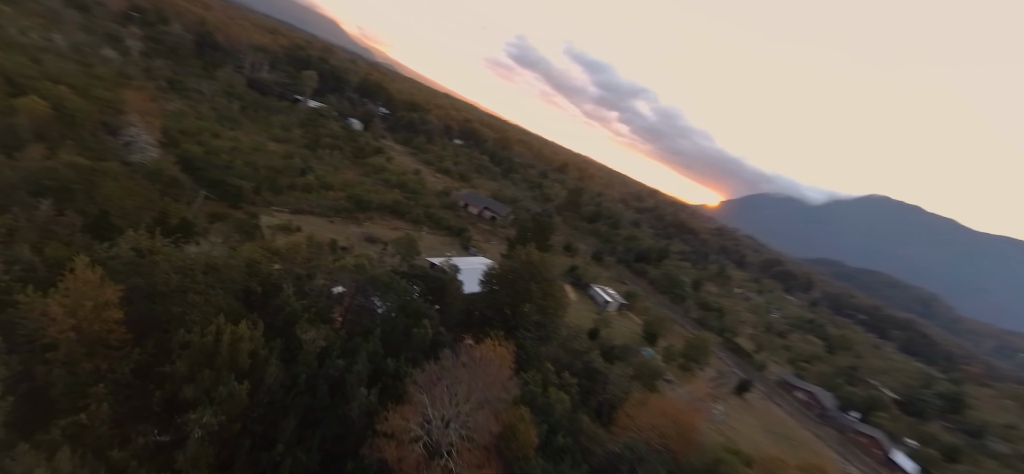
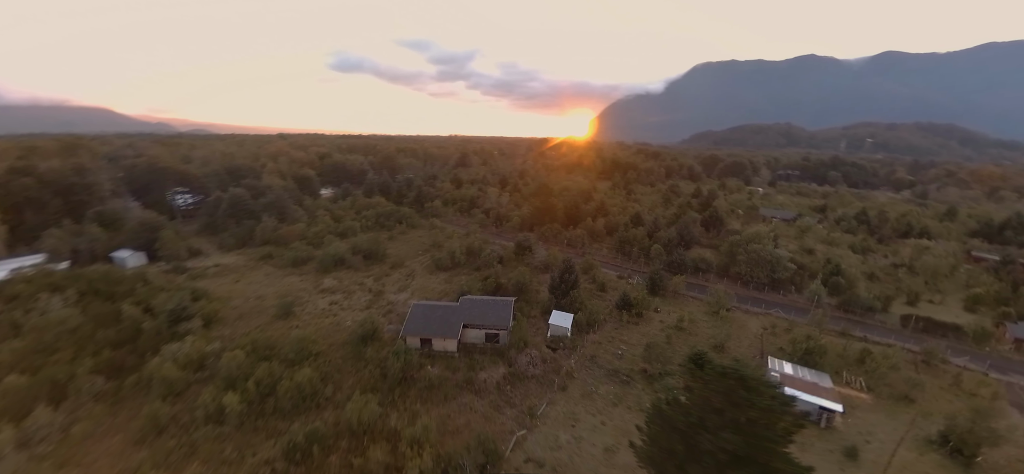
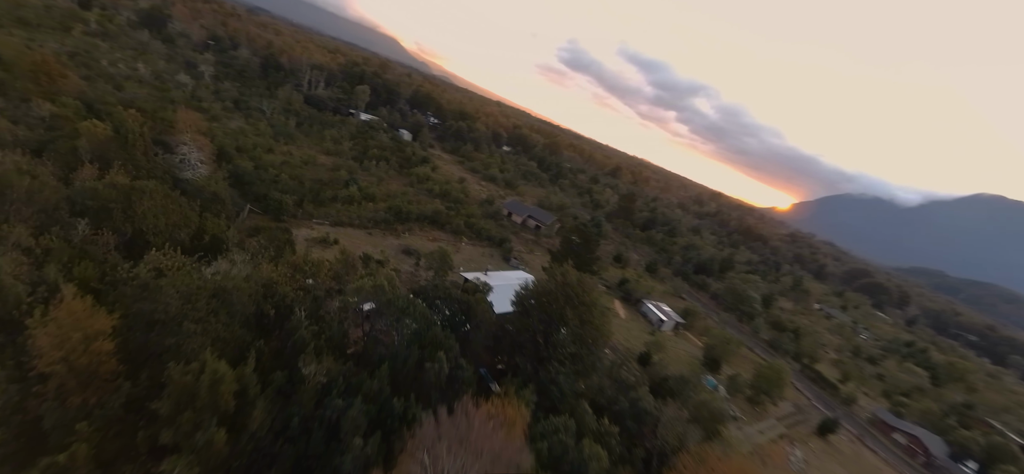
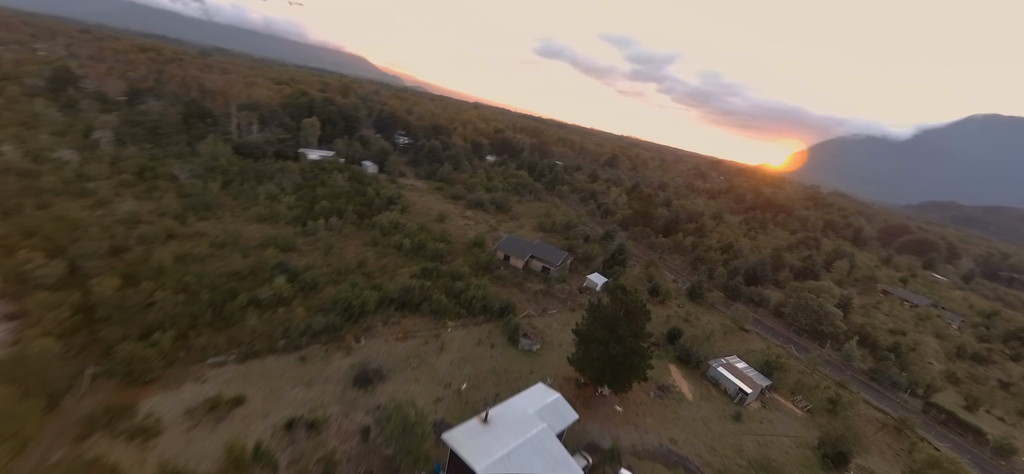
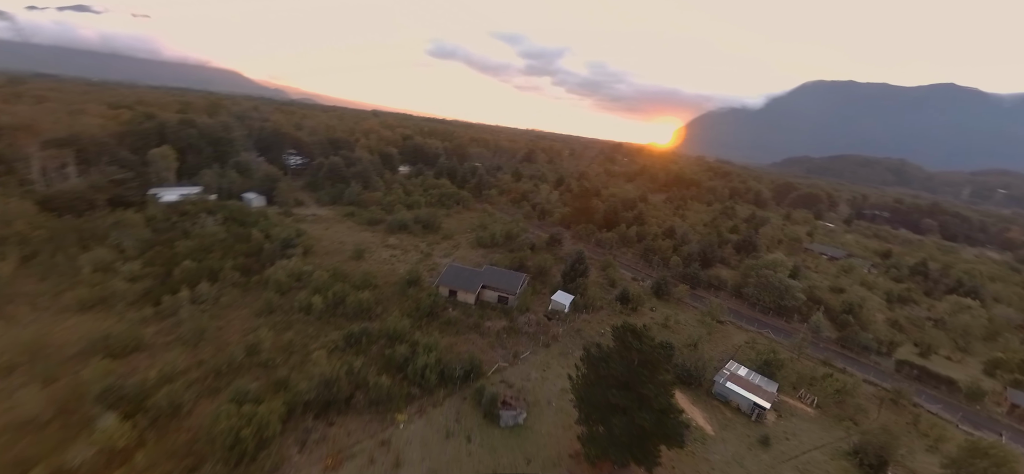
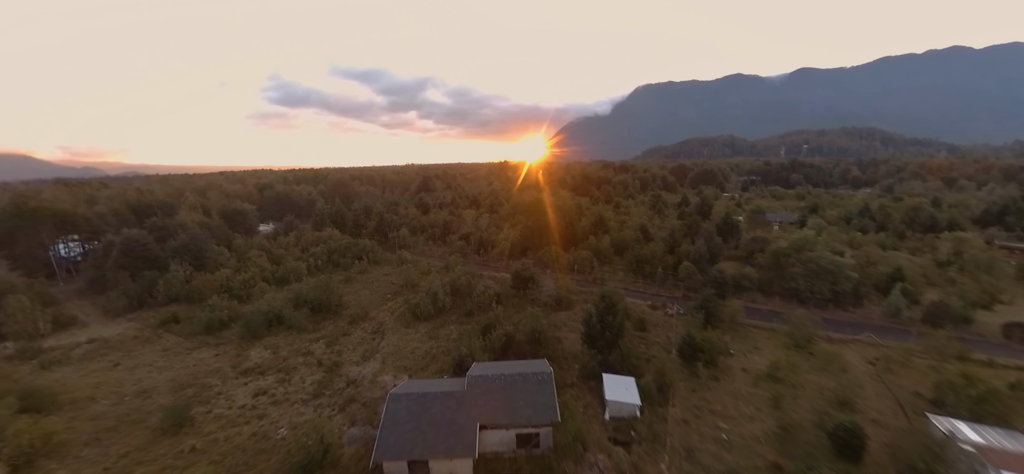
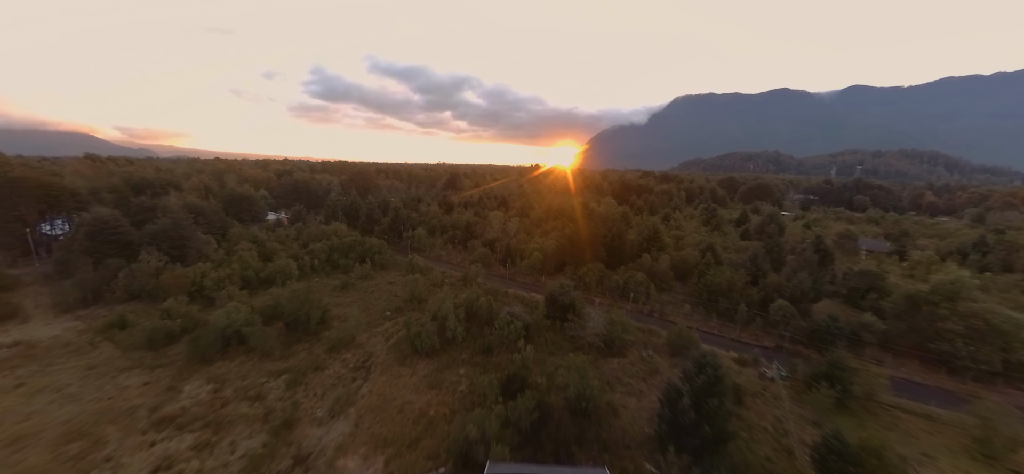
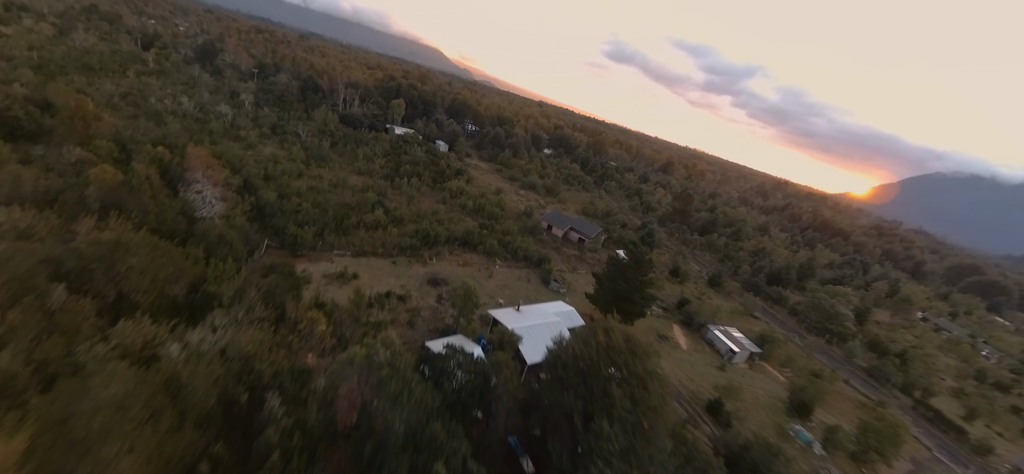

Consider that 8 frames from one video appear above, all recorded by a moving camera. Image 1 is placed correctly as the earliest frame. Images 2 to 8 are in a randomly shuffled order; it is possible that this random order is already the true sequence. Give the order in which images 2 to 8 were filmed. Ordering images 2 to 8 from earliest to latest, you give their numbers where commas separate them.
3, 8, 4, 5, 2, 6, 7
